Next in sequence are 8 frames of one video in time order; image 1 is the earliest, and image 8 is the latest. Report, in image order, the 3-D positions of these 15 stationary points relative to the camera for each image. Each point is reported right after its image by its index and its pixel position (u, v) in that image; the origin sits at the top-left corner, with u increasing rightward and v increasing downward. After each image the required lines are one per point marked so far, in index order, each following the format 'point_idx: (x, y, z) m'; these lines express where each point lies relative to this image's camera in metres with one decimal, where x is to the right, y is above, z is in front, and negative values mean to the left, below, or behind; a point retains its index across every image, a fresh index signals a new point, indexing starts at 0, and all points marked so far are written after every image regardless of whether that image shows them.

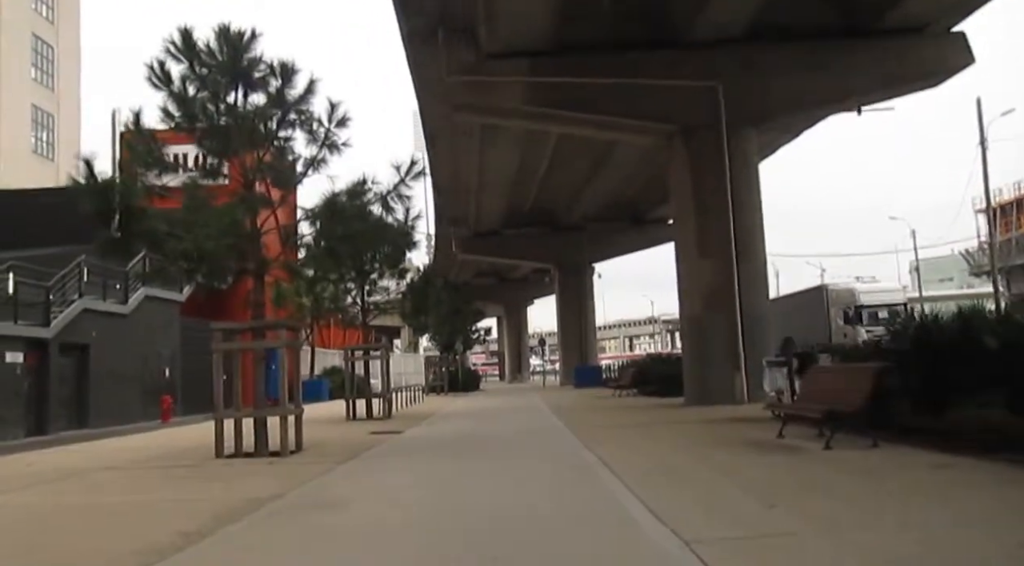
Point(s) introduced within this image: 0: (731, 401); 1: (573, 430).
0: (+5.0, -2.7, +18.9) m
1: (+1.1, -2.7, +14.9) m
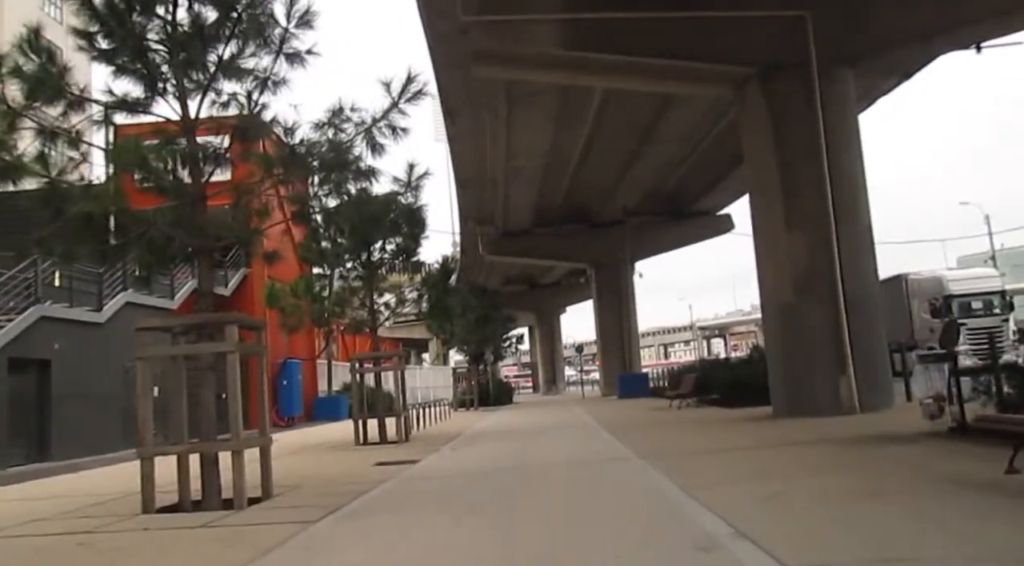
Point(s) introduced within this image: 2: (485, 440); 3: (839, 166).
0: (+5.8, -2.3, +14.9) m
1: (+1.8, -2.3, +10.9) m
2: (-0.6, -3.2, +17.1) m
3: (+6.1, +2.2, +15.5) m
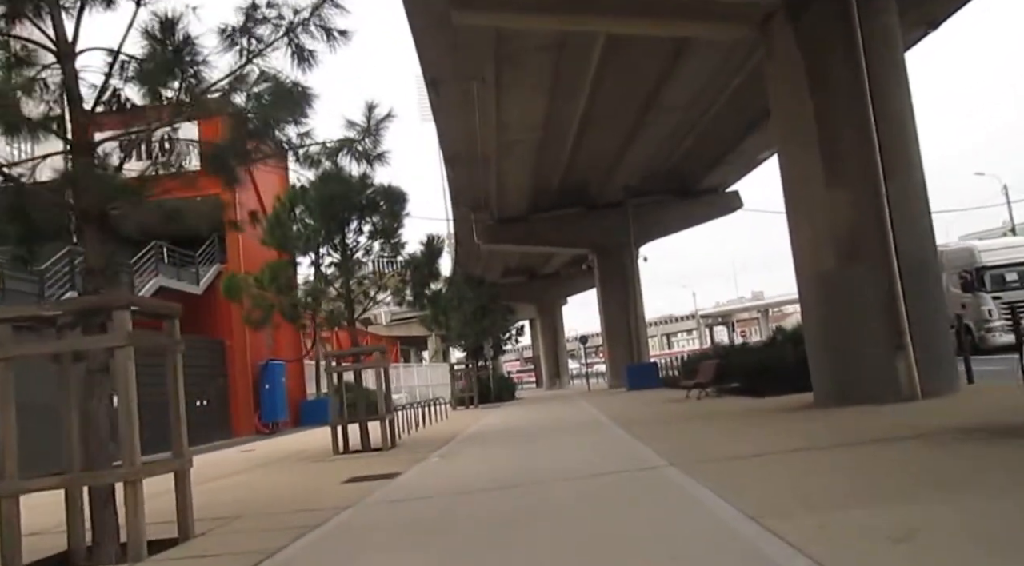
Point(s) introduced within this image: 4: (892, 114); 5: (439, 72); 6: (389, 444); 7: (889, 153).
0: (+5.7, -1.7, +12.6) m
1: (+1.8, -1.9, +8.7) m
2: (-0.5, -2.9, +14.9) m
3: (+5.9, +2.7, +13.2) m
4: (+6.0, +2.7, +13.2) m
5: (-1.6, +4.6, +18.5) m
6: (-2.4, -3.1, +16.2) m
7: (+5.9, +2.0, +13.1) m
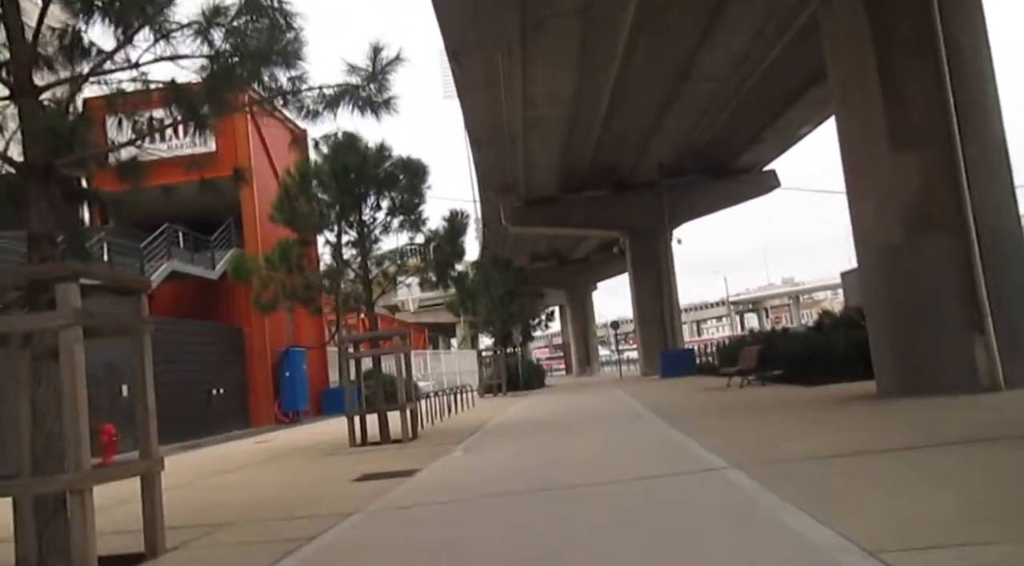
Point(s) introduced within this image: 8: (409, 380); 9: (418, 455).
0: (+6.1, -1.4, +11.2) m
1: (+2.0, -1.6, +7.4) m
2: (-0.1, -2.5, +13.7) m
3: (+6.3, +3.1, +11.7) m
4: (+6.4, +3.0, +11.7) m
5: (-1.0, +5.0, +17.3) m
6: (-1.8, -2.8, +15.1) m
7: (+6.3, +2.4, +11.6) m
8: (-2.0, -1.8, +15.9) m
9: (-1.4, -2.5, +12.4) m
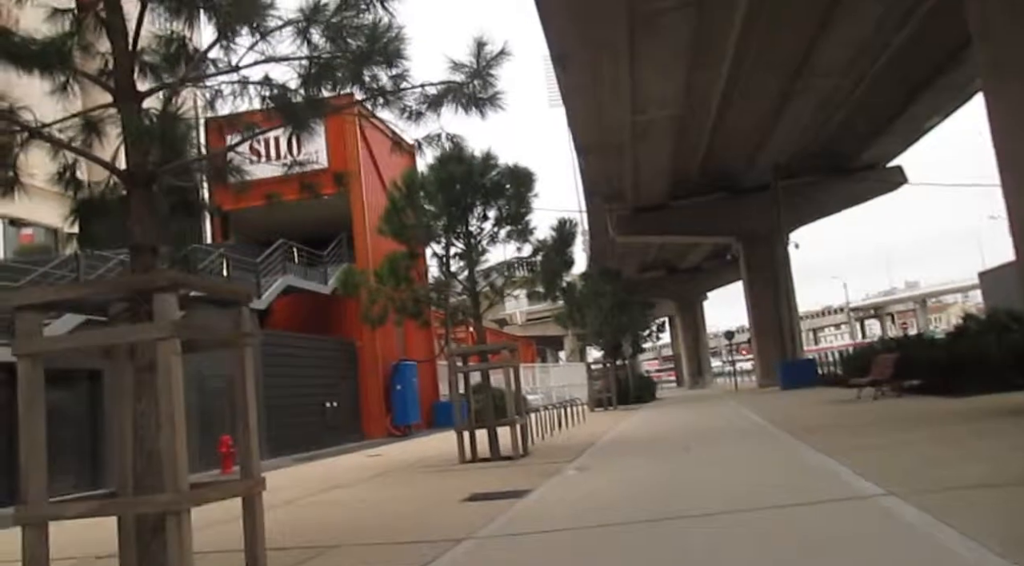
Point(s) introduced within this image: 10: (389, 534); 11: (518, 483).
0: (+7.6, -1.4, +9.8) m
1: (+3.0, -1.7, +6.5) m
2: (+1.7, -2.7, +13.0) m
3: (+7.7, +3.1, +10.3) m
4: (+7.8, +3.1, +10.3) m
5: (+1.1, +4.8, +16.8) m
6: (+0.2, -3.0, +14.6) m
7: (+7.7, +2.4, +10.2) m
8: (+0.1, -2.1, +15.4) m
9: (+0.3, -2.7, +11.9) m
10: (-1.1, -2.3, +7.5) m
11: (+0.1, -2.6, +10.7) m
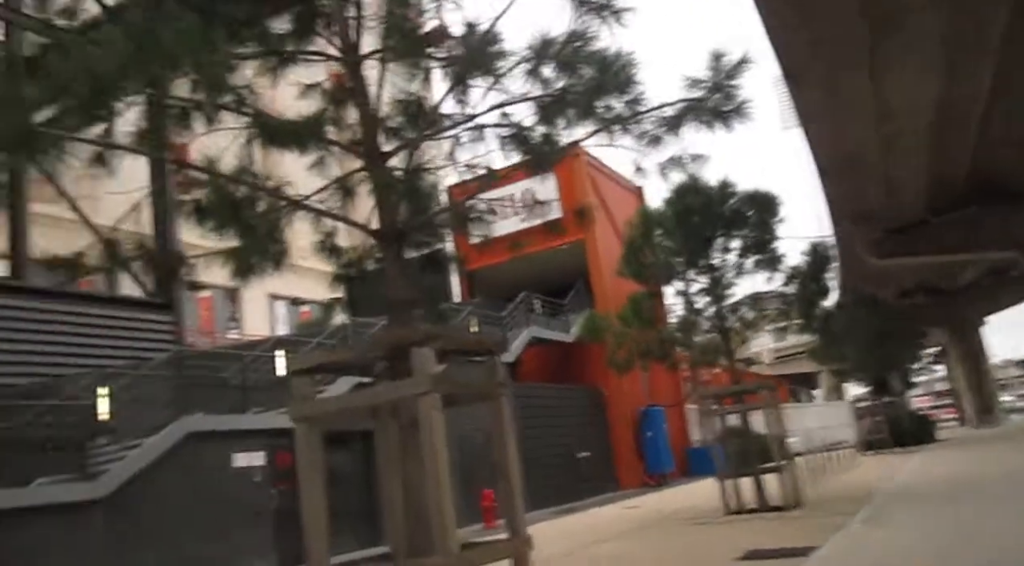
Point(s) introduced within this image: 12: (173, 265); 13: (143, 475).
0: (+10.1, -1.0, +6.8) m
1: (+4.9, -1.6, +4.9) m
2: (+5.5, -3.0, +11.4) m
3: (+10.1, +3.4, +7.6) m
4: (+10.2, +3.4, +7.5) m
5: (+5.4, +4.3, +15.7) m
6: (+4.5, -3.5, +13.3) m
7: (+10.1, +2.7, +7.4) m
8: (+4.6, -2.6, +14.2) m
9: (+3.8, -3.1, +10.7) m
10: (+1.3, -2.6, +6.9) m
11: (+3.3, -2.9, +9.6) m
12: (-2.7, +0.1, +6.6) m
13: (-5.6, -2.9, +12.7) m
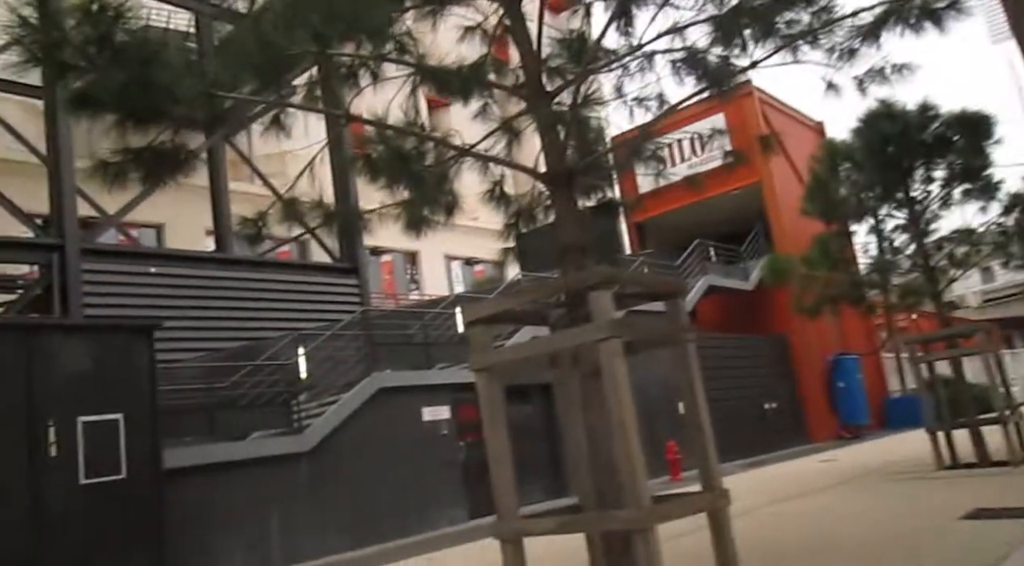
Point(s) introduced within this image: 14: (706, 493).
0: (+11.3, -0.2, +4.3) m
1: (+5.8, -1.0, +3.6) m
2: (+7.8, -2.0, +9.9) m
3: (+11.2, +4.3, +4.9) m
4: (+11.3, +4.3, +4.9) m
5: (+8.2, +5.4, +13.8) m
6: (+7.2, -2.5, +12.0) m
7: (+11.2, +3.6, +4.8) m
8: (+7.5, -1.5, +12.8) m
9: (+6.0, -2.2, +9.5) m
10: (+2.8, -2.1, +6.3) m
11: (+5.3, -2.1, +8.6) m
12: (-1.3, +0.5, +6.7) m
13: (-2.7, -2.3, +13.4) m
14: (+1.1, -1.2, +4.9) m
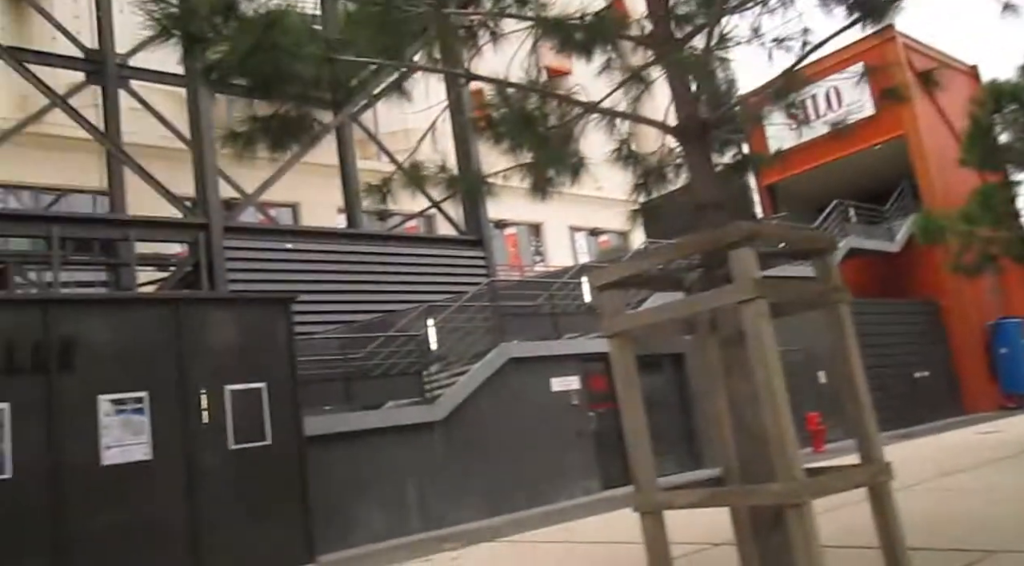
0: (+11.8, +0.3, +2.4) m
1: (+6.3, -0.7, +2.4) m
2: (+9.3, -1.4, +8.4) m
3: (+11.7, +4.8, +2.8) m
4: (+11.8, +4.7, +2.8) m
5: (+10.0, +6.1, +12.0) m
6: (+9.0, -1.8, +10.6) m
7: (+11.7, +4.1, +2.7) m
8: (+9.3, -0.9, +11.3) m
9: (+7.4, -1.7, +8.4) m
10: (+3.7, -1.7, +5.7) m
11: (+6.6, -1.7, +7.5) m
12: (-0.3, +0.8, +6.6) m
13: (-0.7, -1.9, +13.5) m
14: (+1.9, -1.0, +4.5) m
